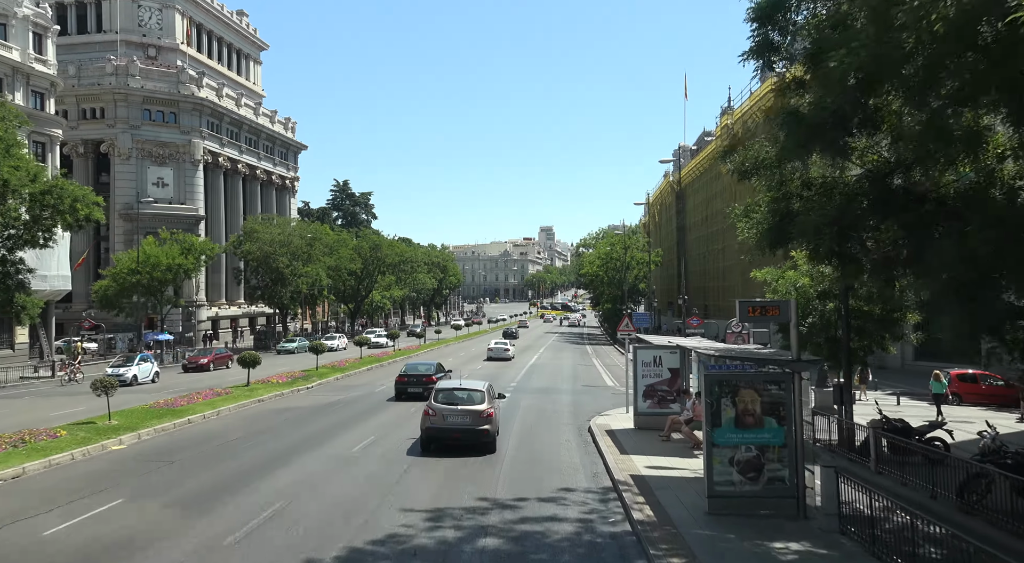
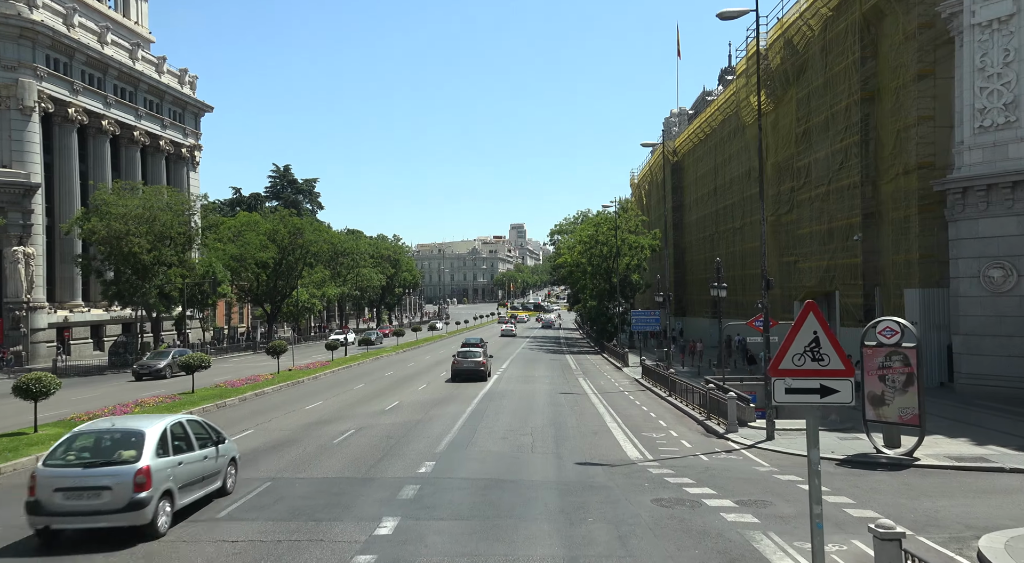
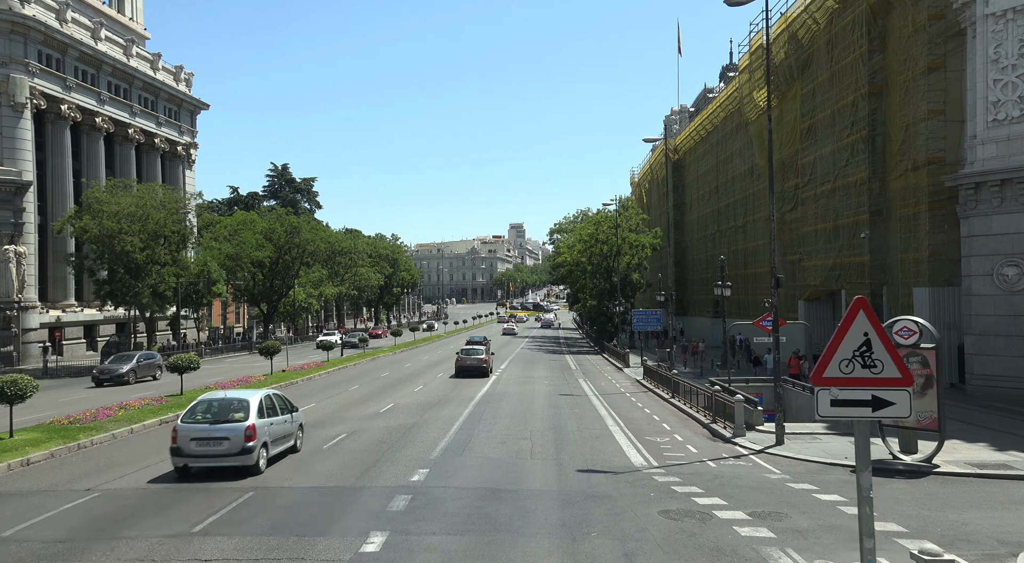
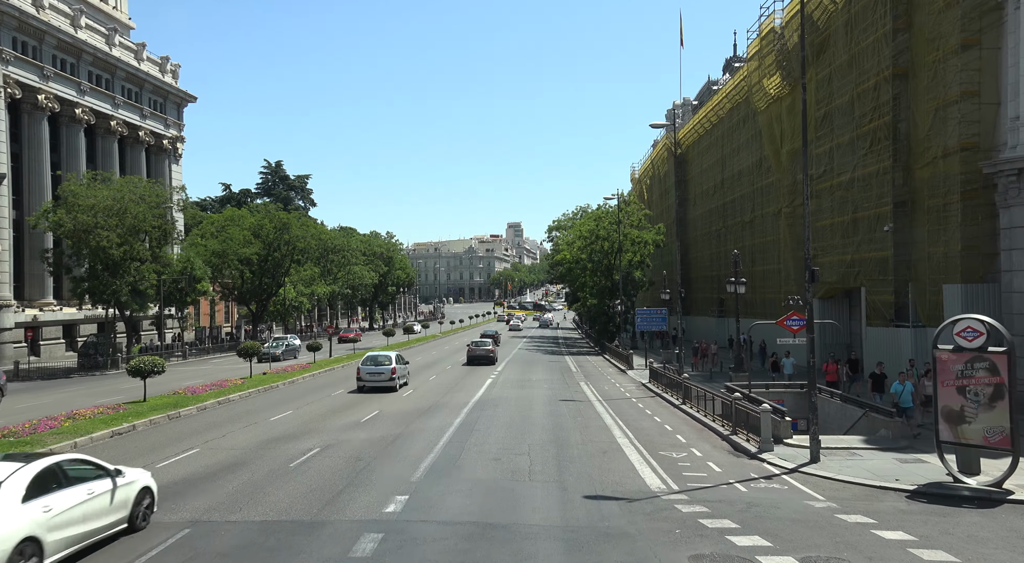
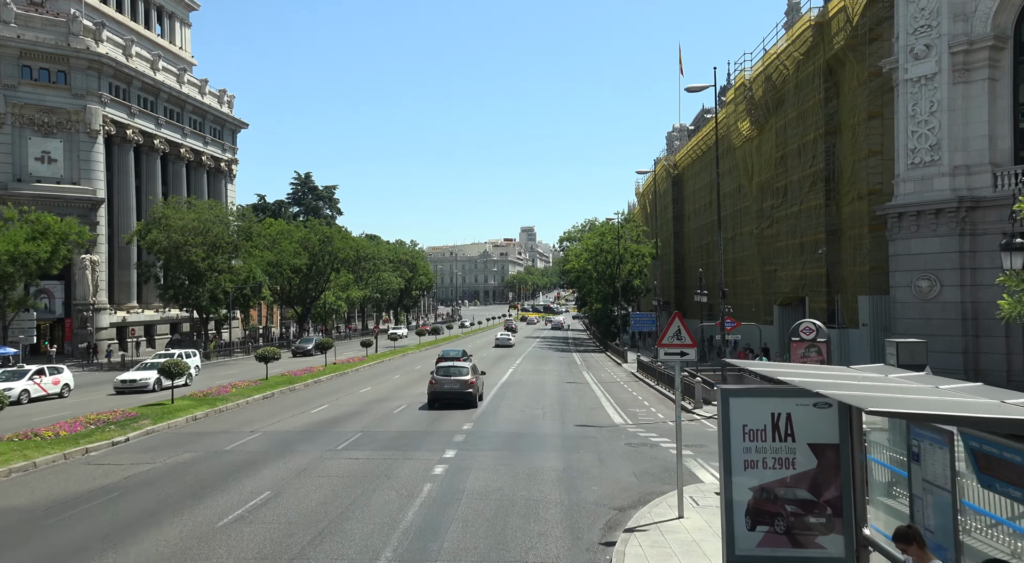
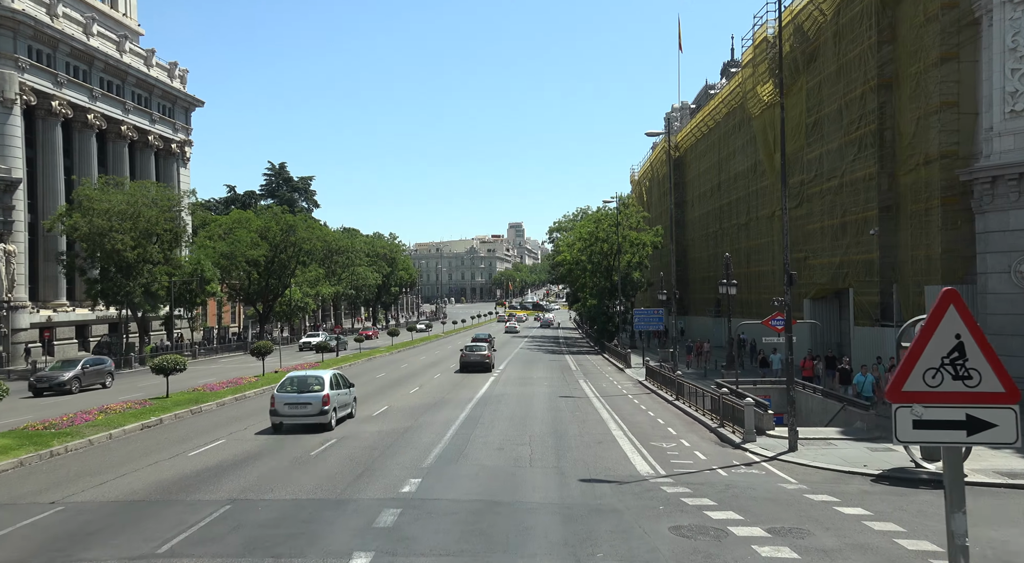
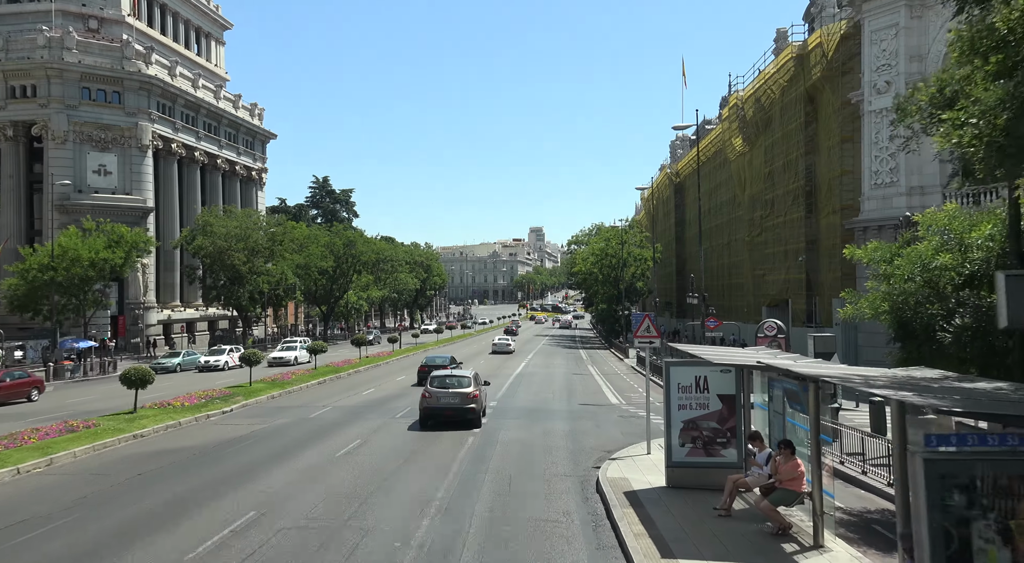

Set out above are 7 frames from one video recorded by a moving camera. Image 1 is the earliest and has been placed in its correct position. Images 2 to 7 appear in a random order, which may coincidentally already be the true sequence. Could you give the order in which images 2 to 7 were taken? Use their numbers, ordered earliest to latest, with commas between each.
7, 5, 2, 3, 6, 4
